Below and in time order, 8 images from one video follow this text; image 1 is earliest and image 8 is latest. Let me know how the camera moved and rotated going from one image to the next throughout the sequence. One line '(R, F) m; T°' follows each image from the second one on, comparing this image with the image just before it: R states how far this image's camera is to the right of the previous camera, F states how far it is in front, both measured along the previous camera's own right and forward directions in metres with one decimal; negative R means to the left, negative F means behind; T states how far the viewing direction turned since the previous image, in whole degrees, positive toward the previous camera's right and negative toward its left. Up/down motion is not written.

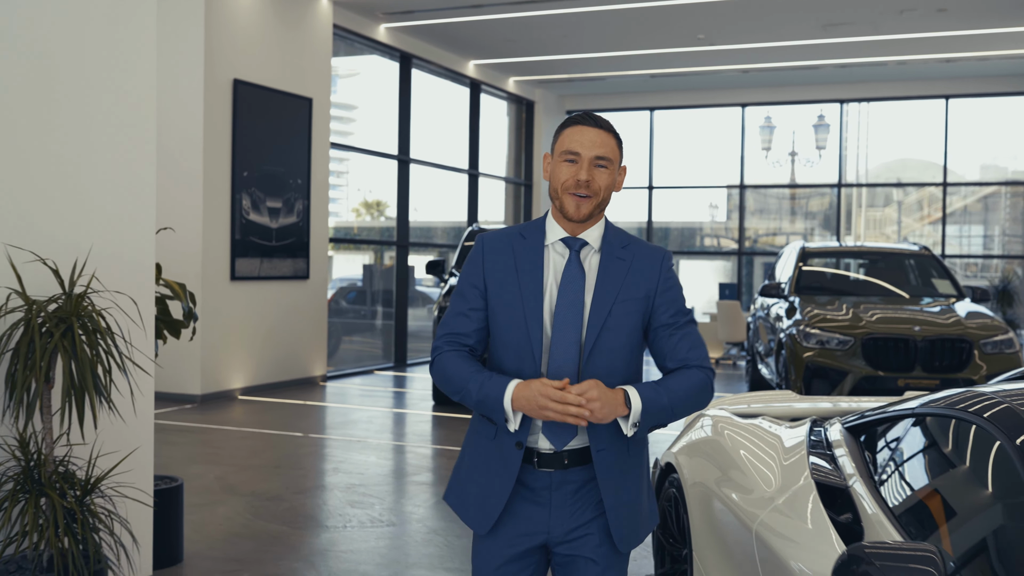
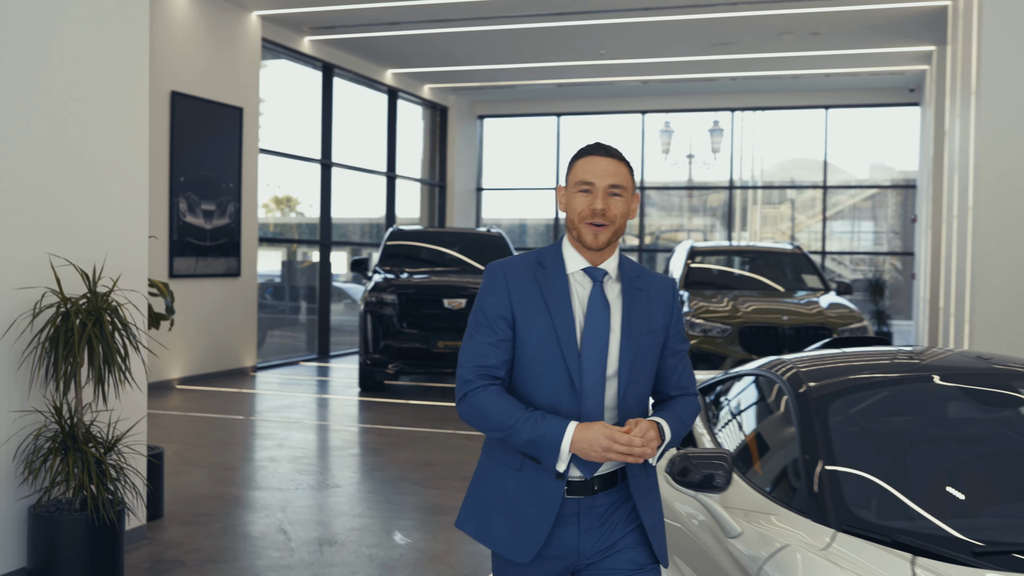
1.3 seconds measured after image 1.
(-0.1, -0.8) m; +5°
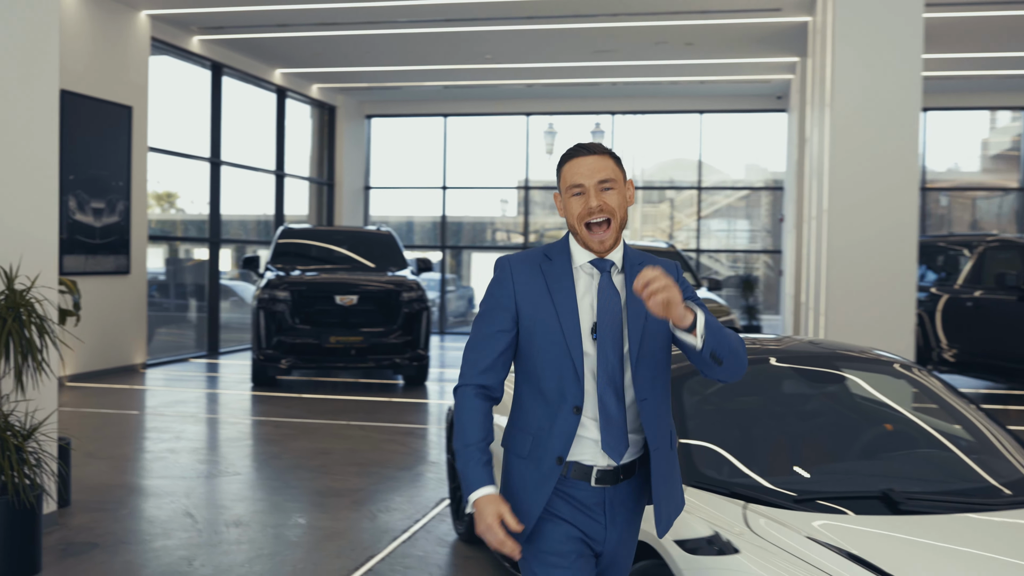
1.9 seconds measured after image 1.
(0.0, -0.4) m; +6°
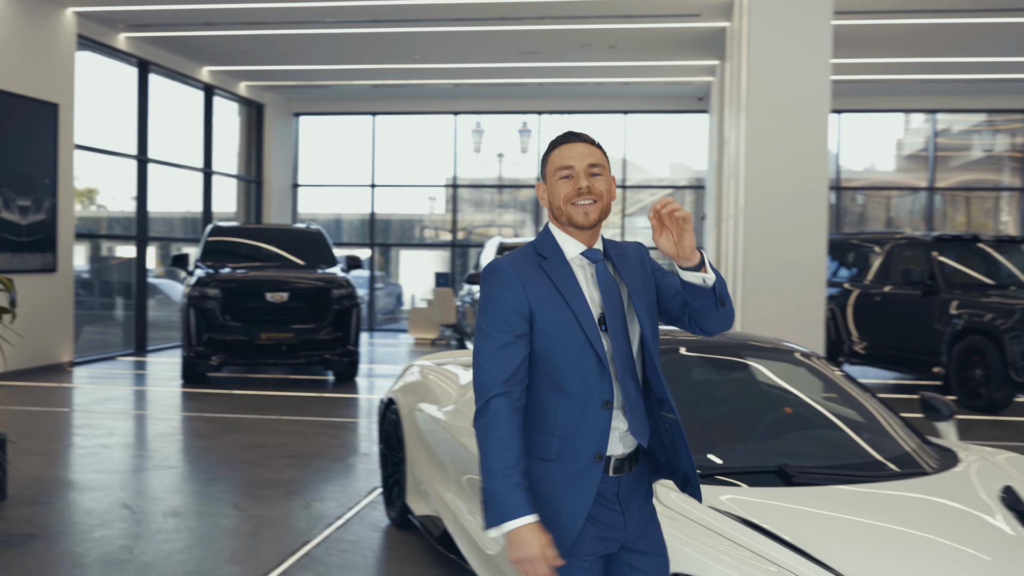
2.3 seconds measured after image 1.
(0.0, -0.2) m; +4°
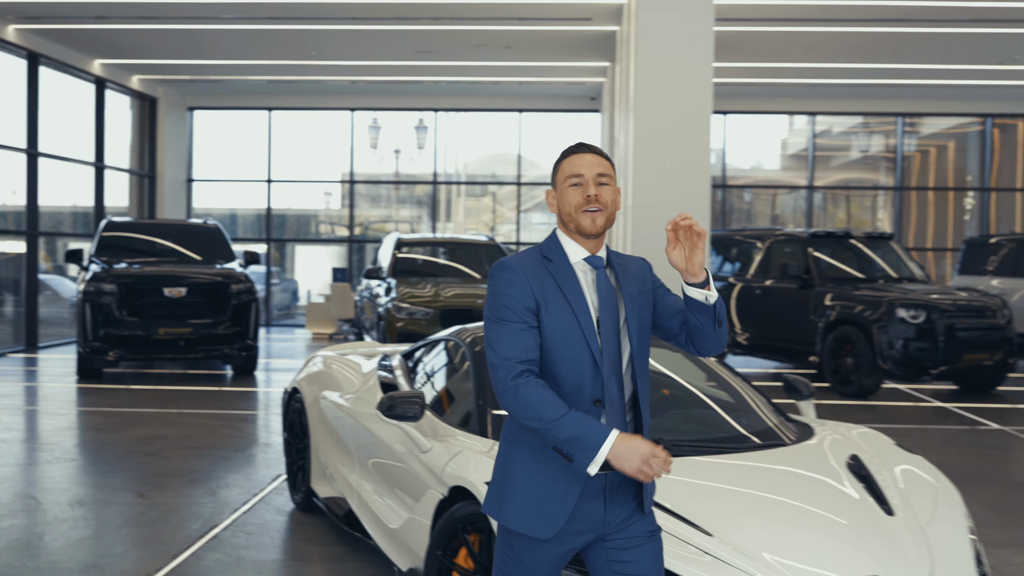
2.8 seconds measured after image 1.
(0.0, -0.3) m; +5°
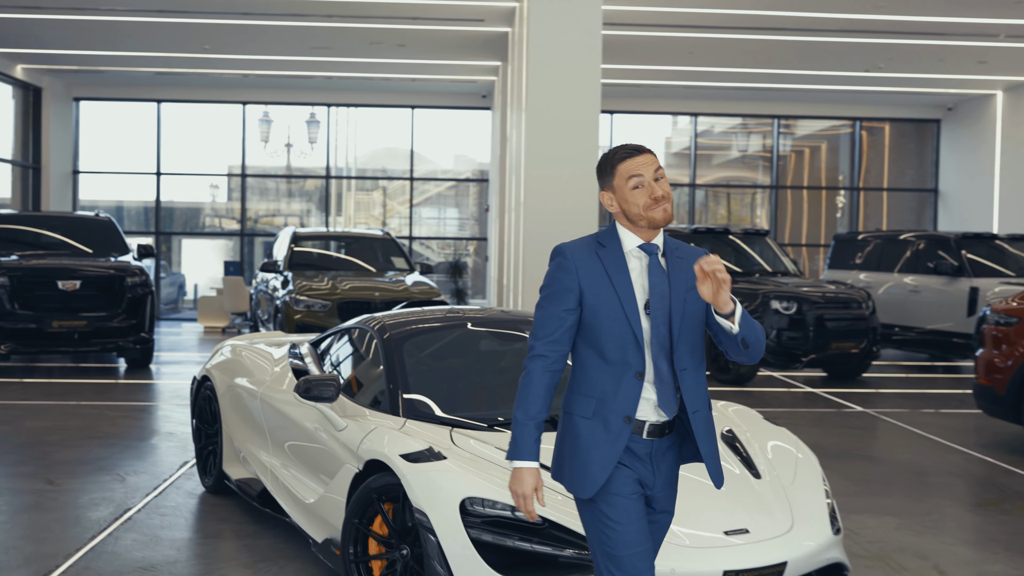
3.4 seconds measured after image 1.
(-0.1, -0.3) m; +6°
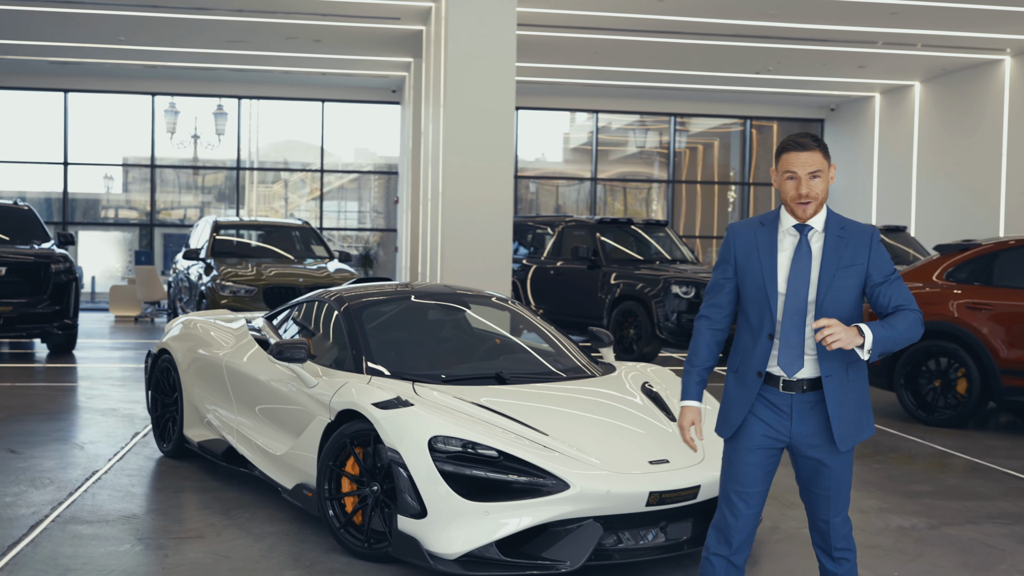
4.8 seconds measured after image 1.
(-0.2, -0.5) m; +5°
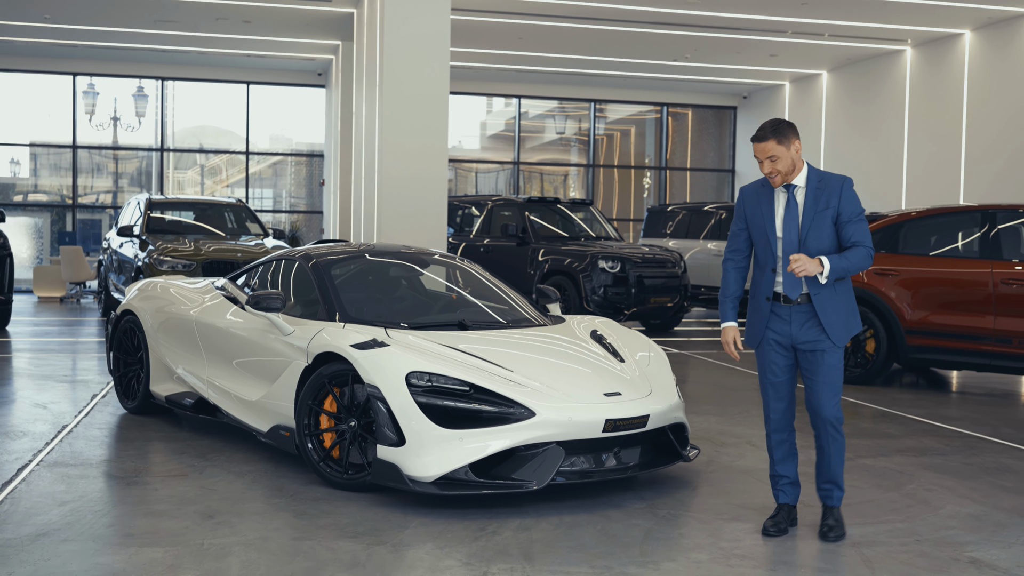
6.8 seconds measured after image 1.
(-0.2, -0.3) m; +5°
